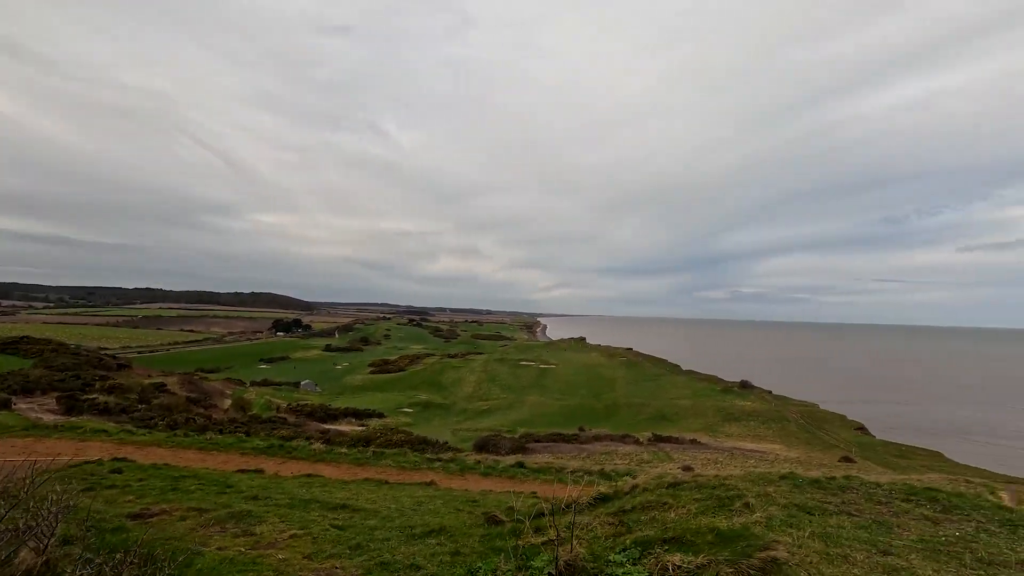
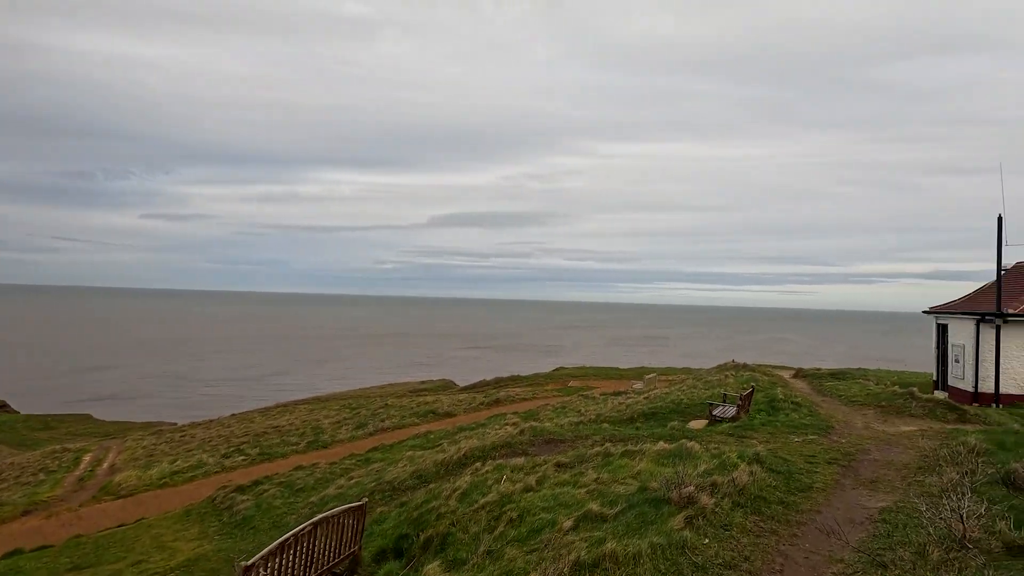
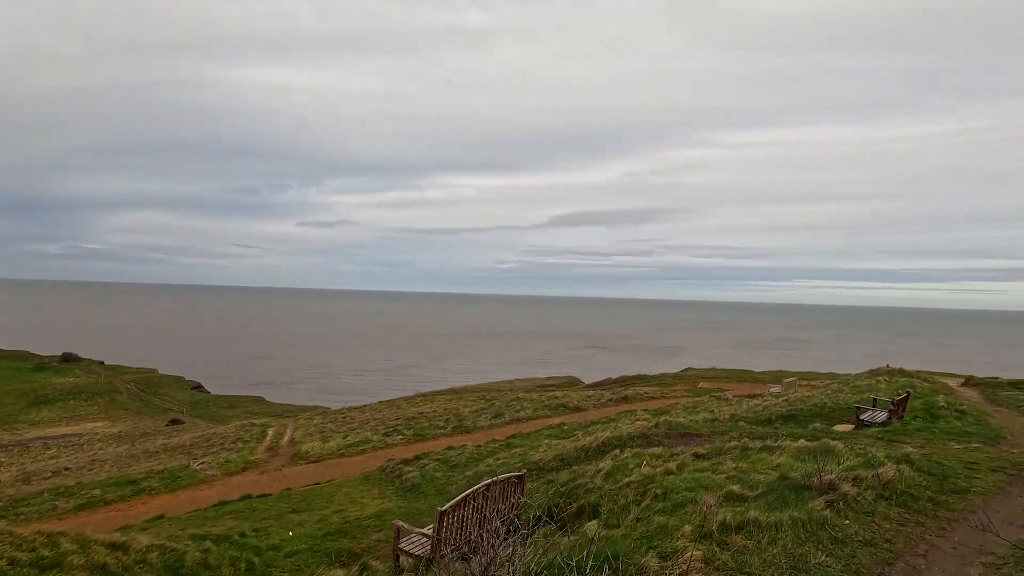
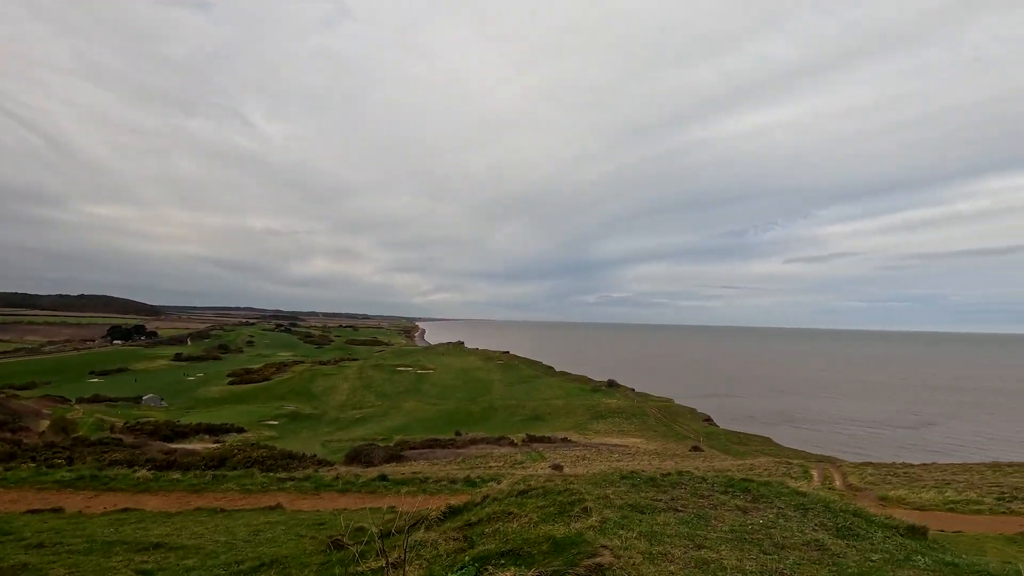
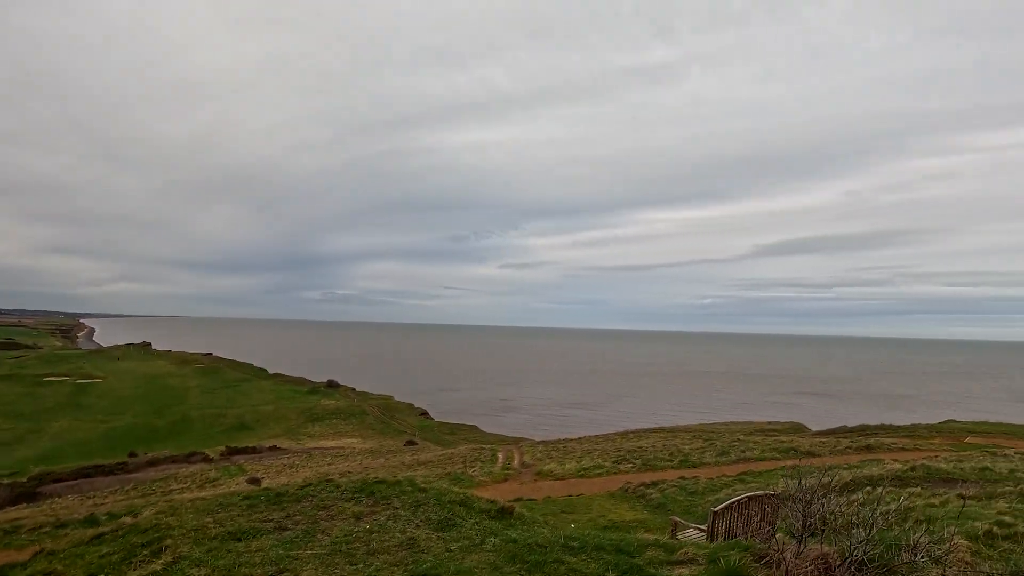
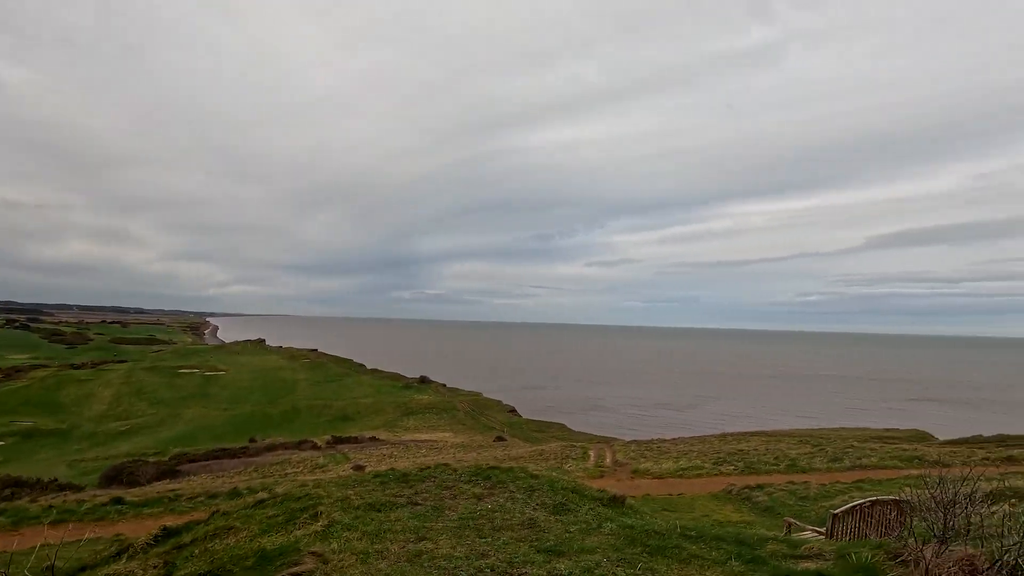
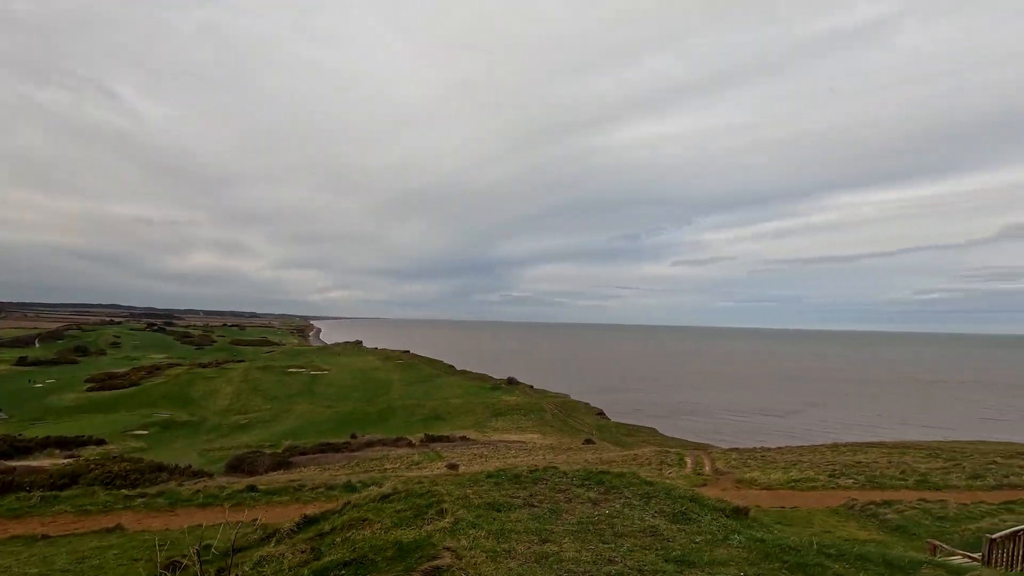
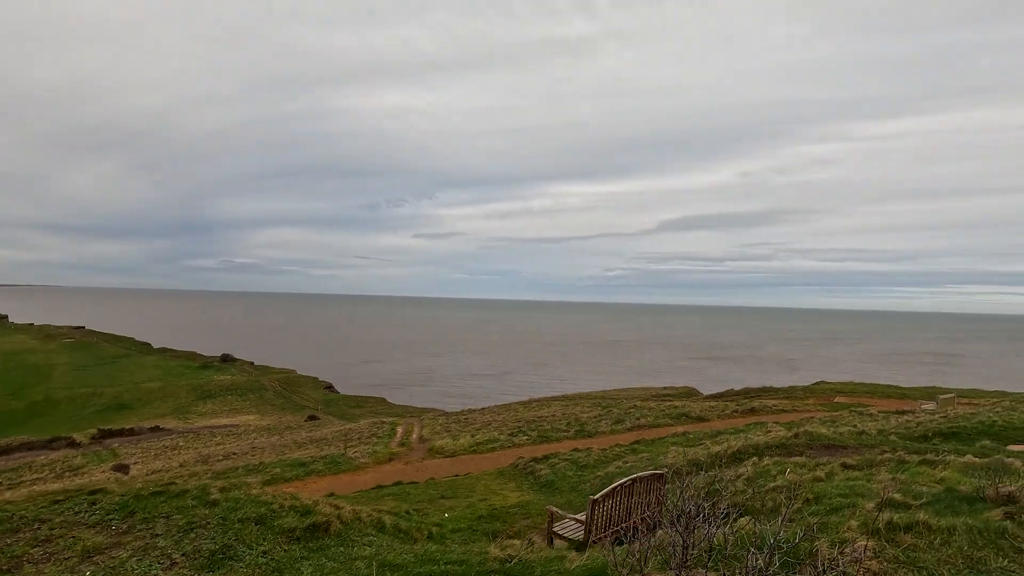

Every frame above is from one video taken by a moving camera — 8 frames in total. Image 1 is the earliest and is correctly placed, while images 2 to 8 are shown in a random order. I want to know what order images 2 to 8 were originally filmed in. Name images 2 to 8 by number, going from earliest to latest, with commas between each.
4, 7, 6, 5, 8, 3, 2
